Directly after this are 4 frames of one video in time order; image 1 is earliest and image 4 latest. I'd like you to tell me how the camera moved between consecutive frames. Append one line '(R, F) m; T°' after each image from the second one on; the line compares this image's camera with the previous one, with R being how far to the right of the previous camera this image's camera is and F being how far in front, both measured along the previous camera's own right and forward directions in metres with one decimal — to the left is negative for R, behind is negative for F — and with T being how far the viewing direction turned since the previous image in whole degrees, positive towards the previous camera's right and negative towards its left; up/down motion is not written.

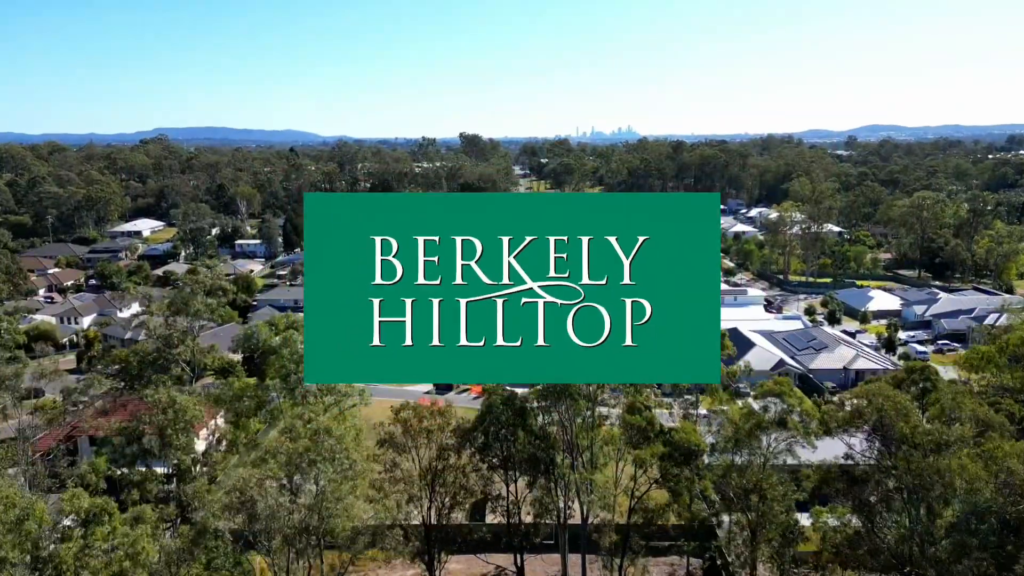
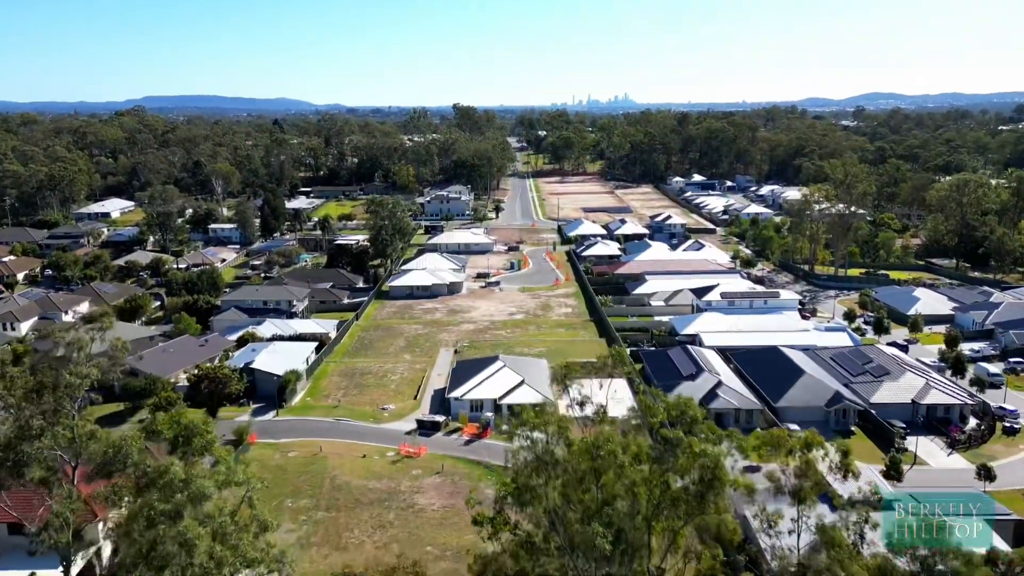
(-0.1, +5.1) m; 0°
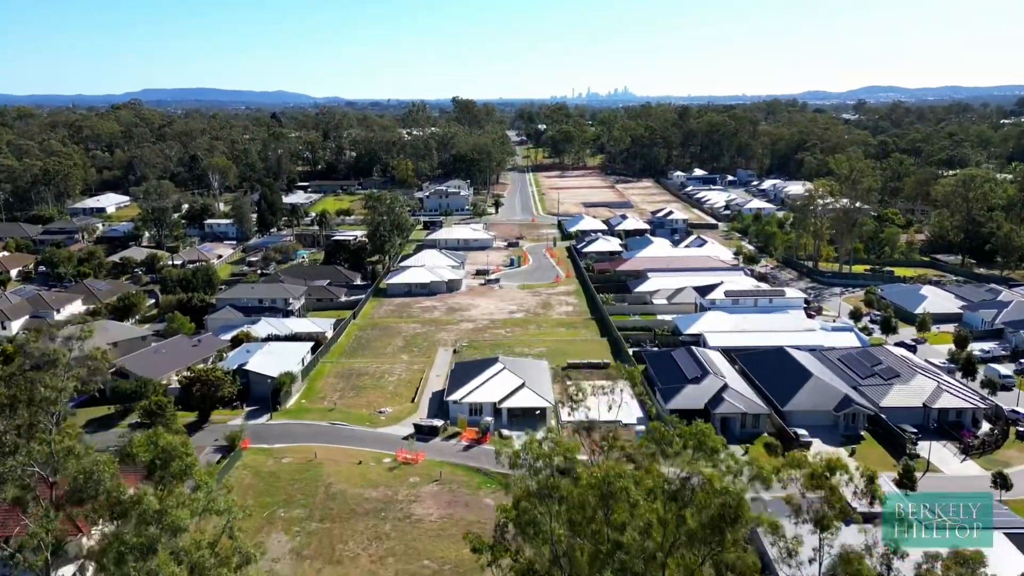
(0.0, +0.7) m; 0°
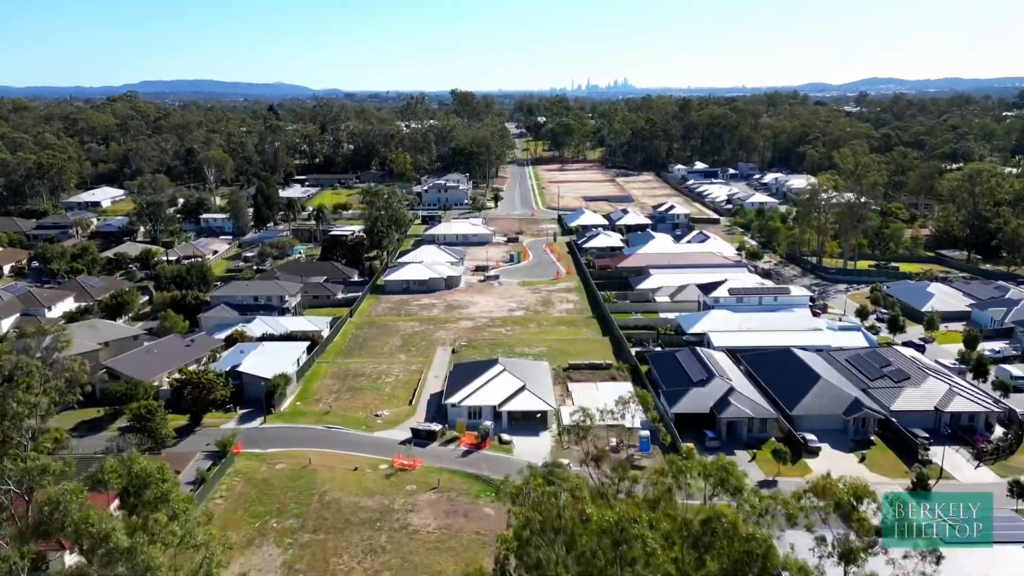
(0.0, +0.7) m; 0°
